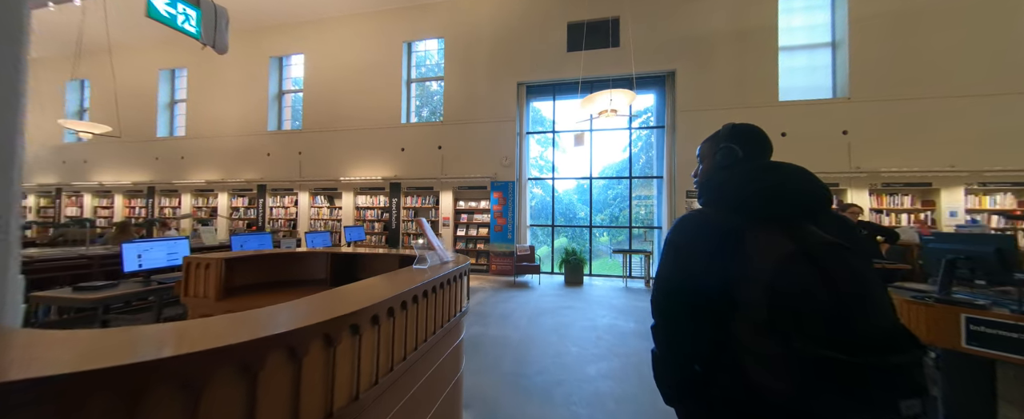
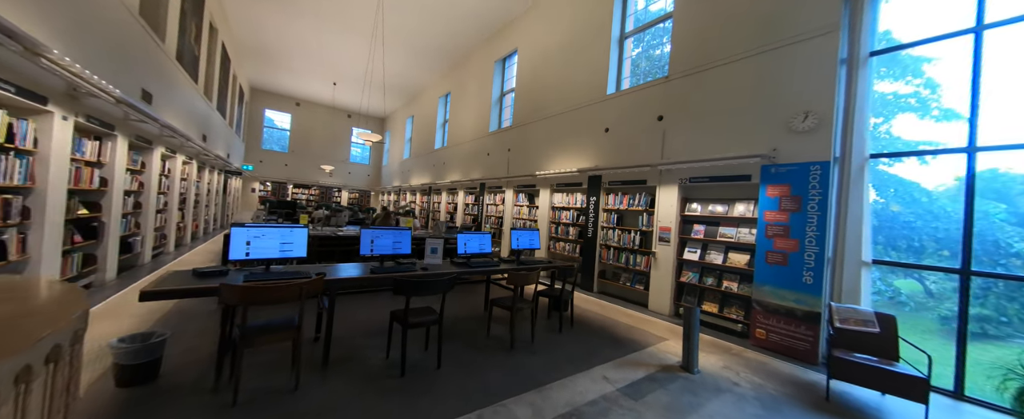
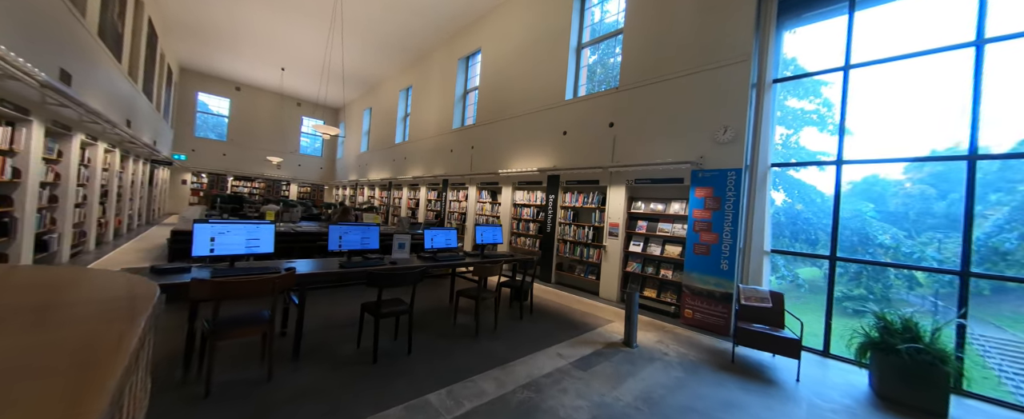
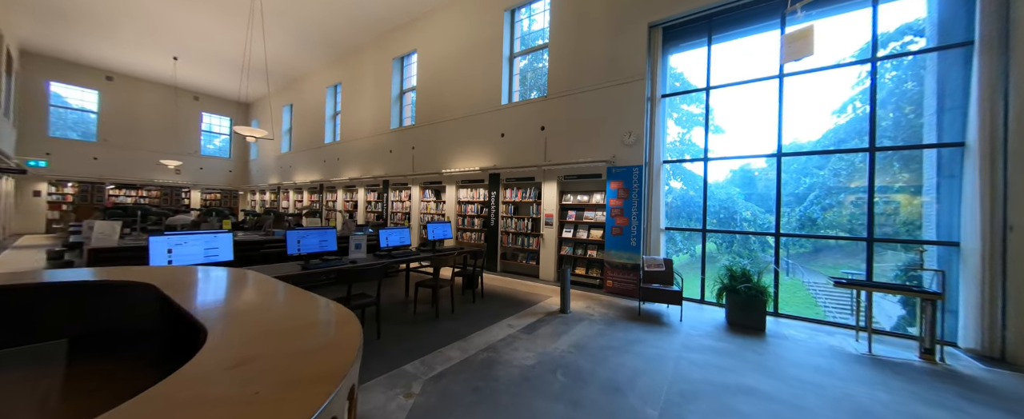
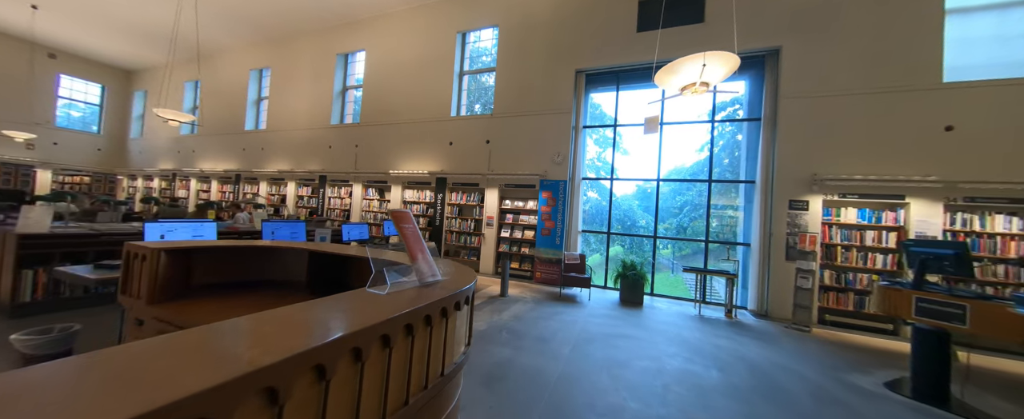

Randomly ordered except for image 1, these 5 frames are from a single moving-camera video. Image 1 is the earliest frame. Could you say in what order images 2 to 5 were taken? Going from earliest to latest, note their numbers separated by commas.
5, 4, 3, 2
